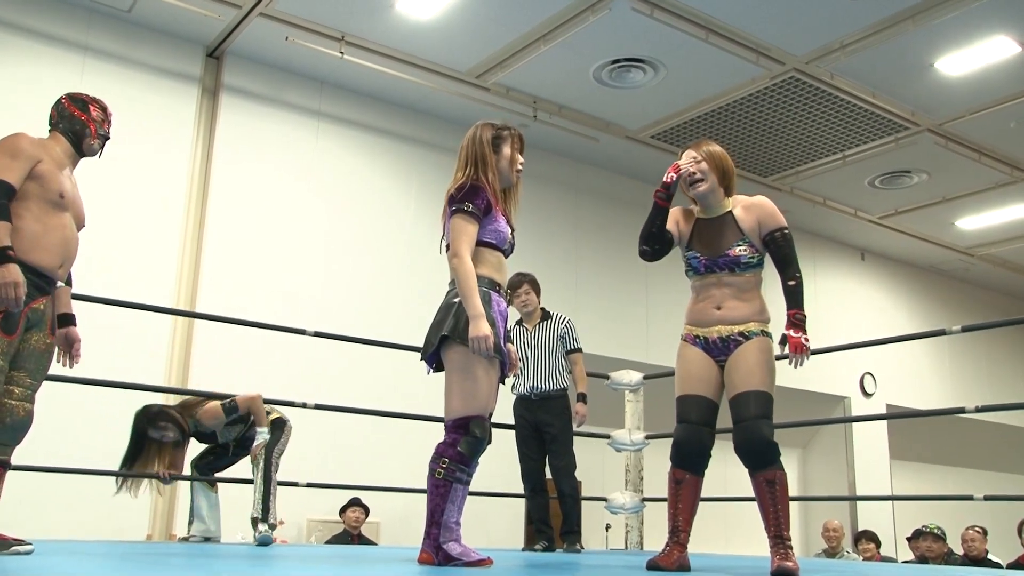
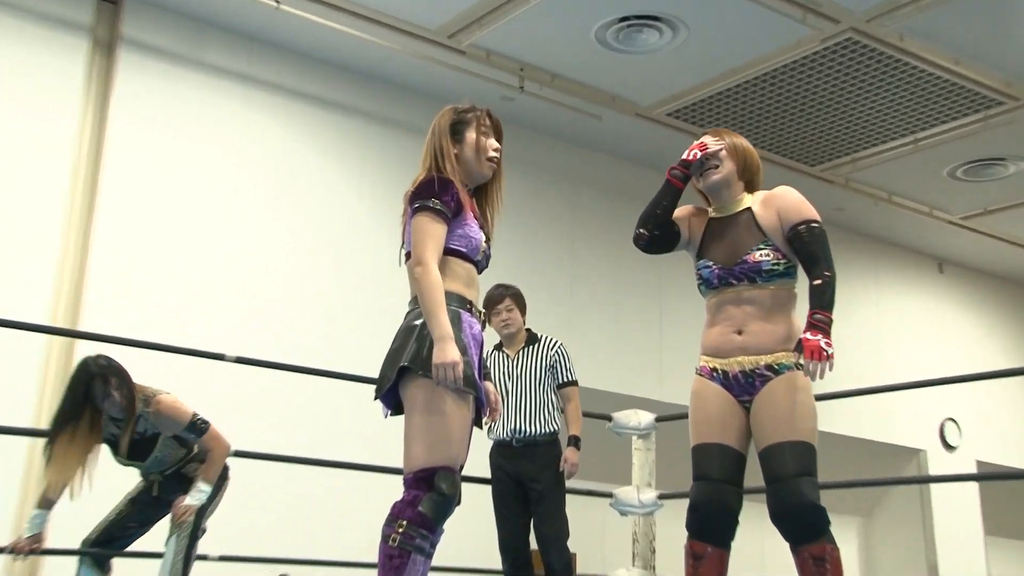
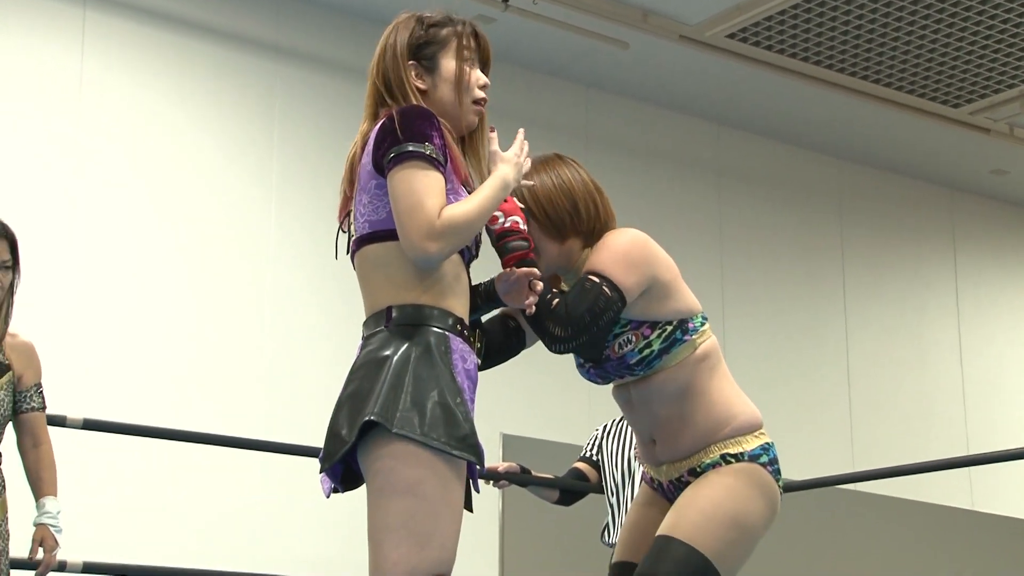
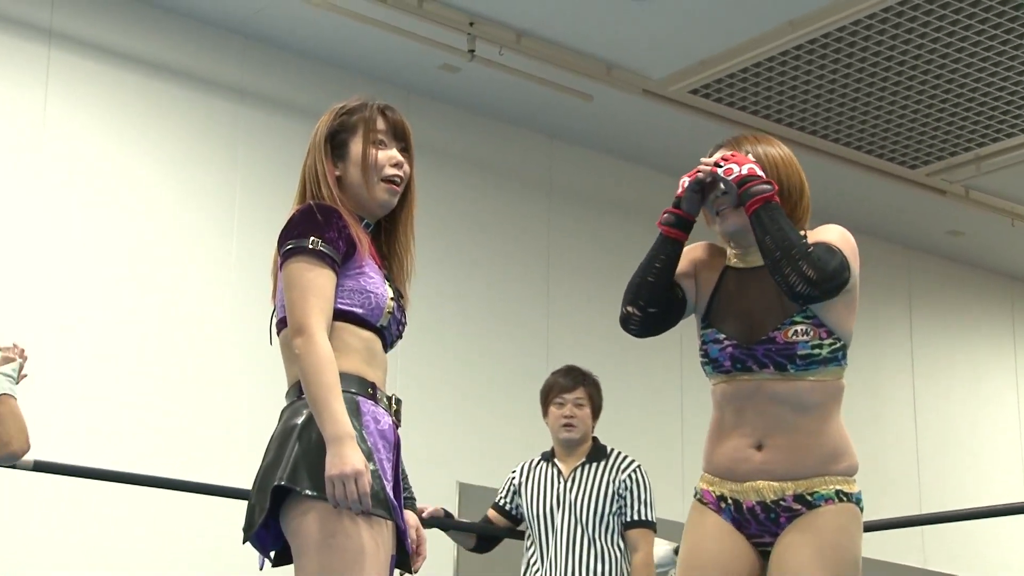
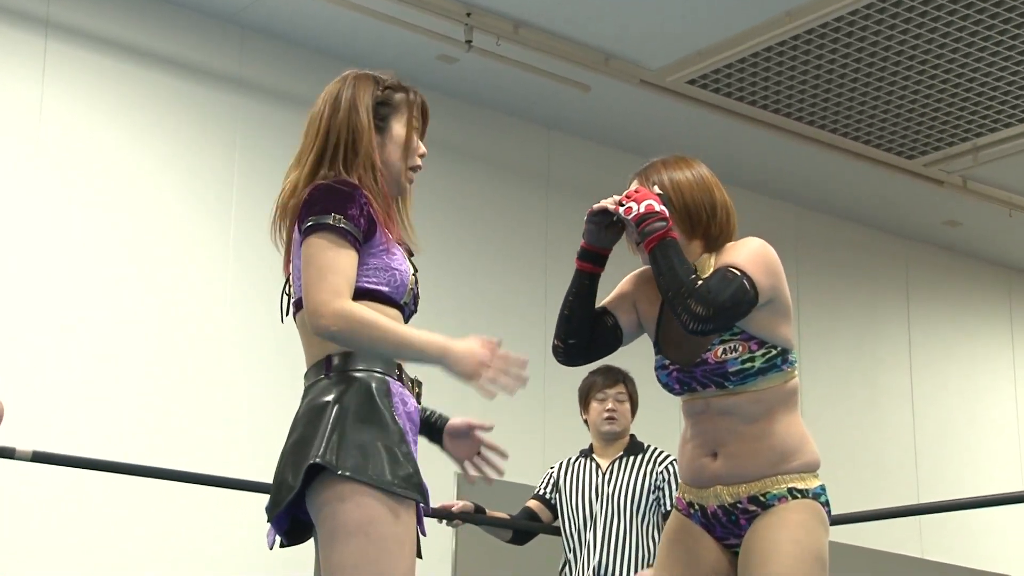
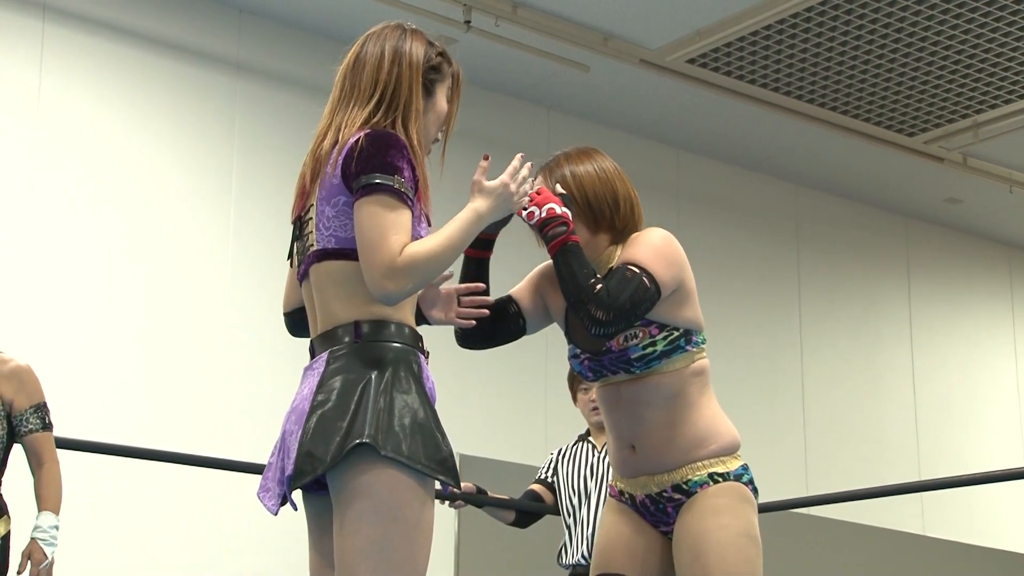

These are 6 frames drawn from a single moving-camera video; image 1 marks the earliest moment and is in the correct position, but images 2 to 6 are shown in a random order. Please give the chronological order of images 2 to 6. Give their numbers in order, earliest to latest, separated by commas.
2, 4, 5, 6, 3
